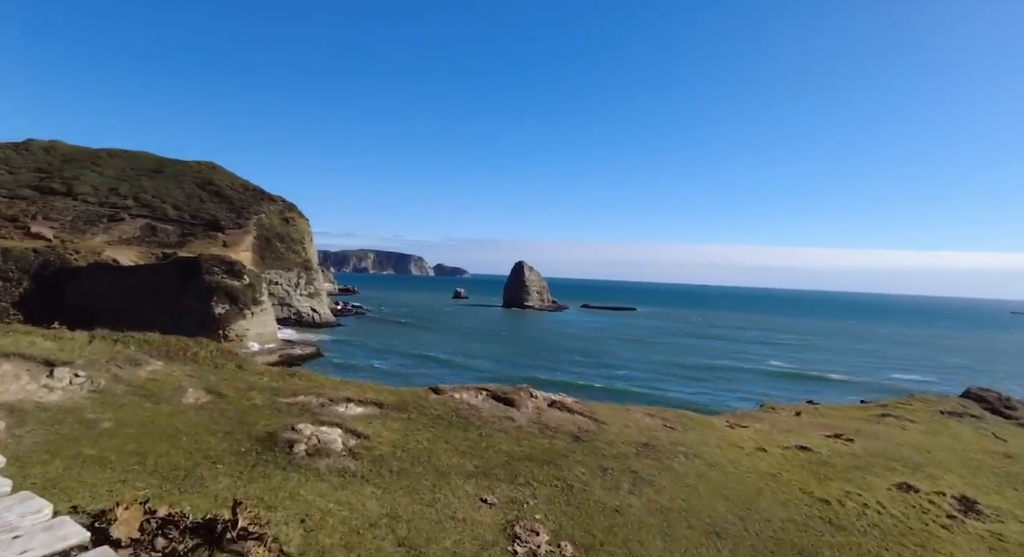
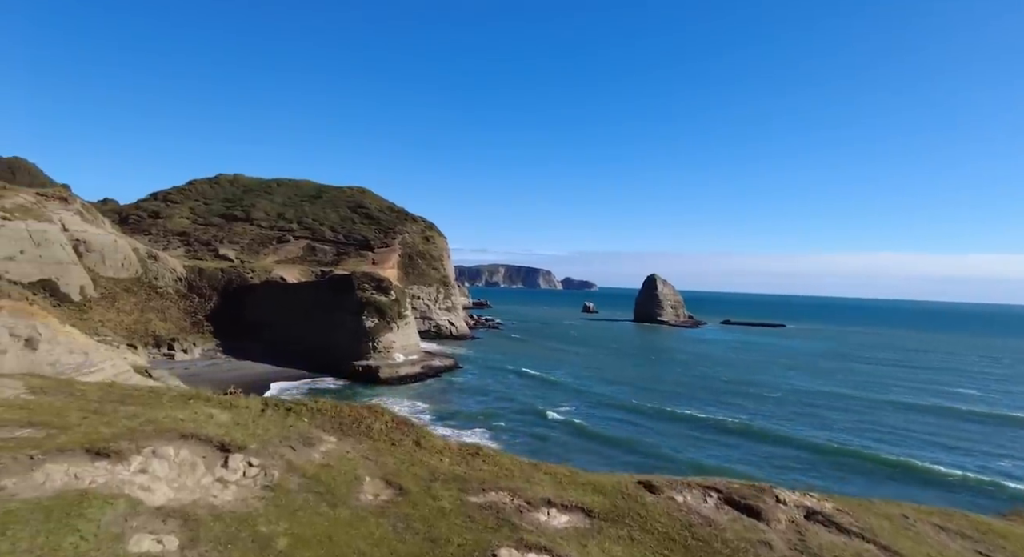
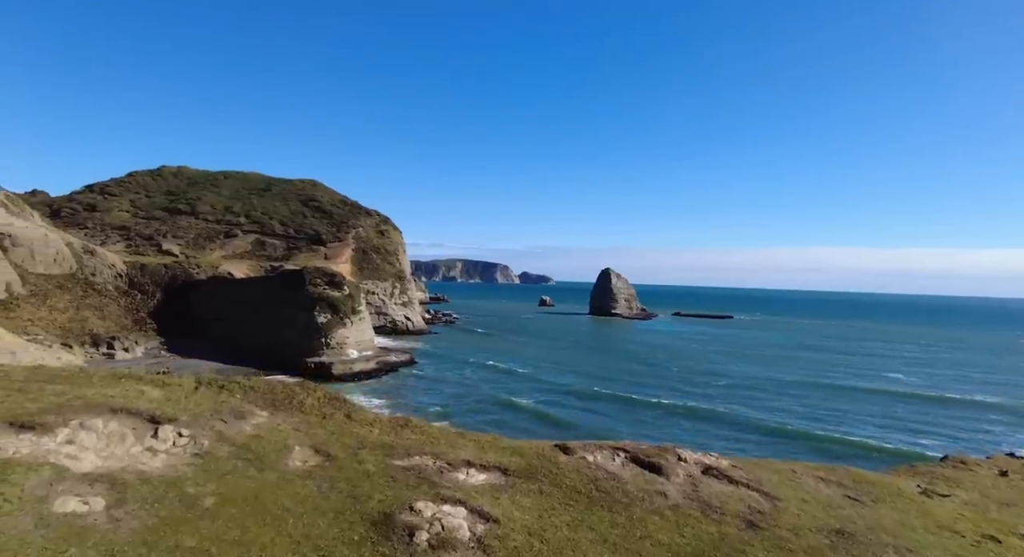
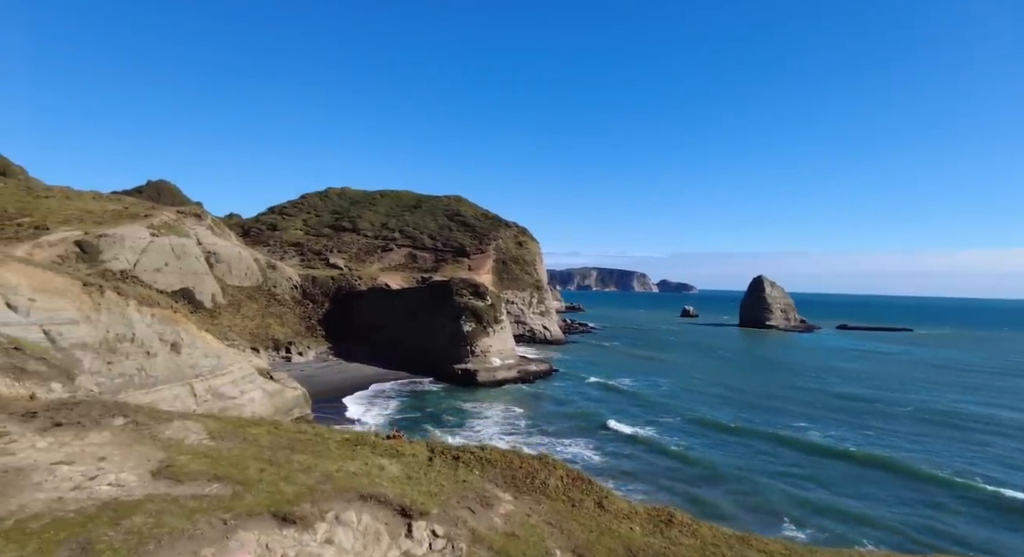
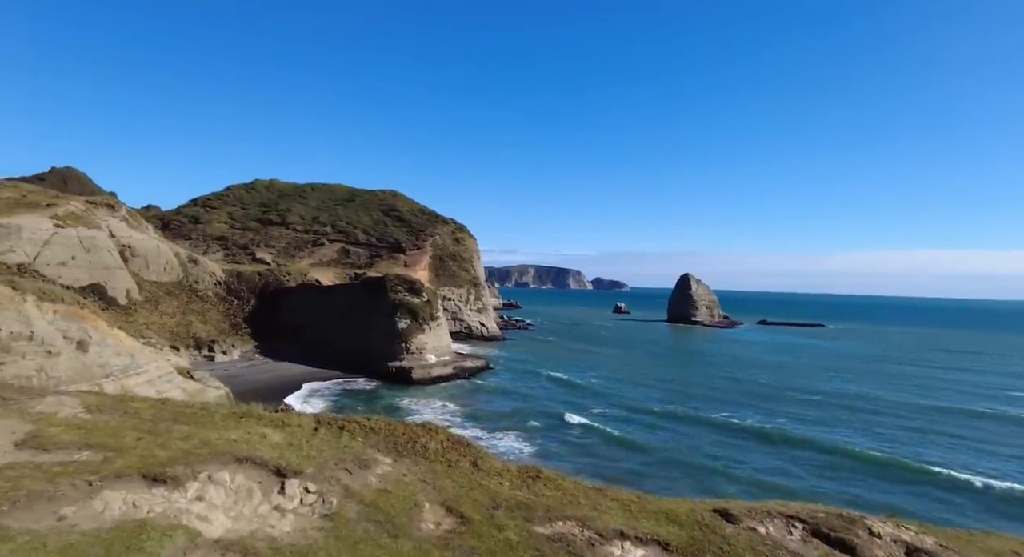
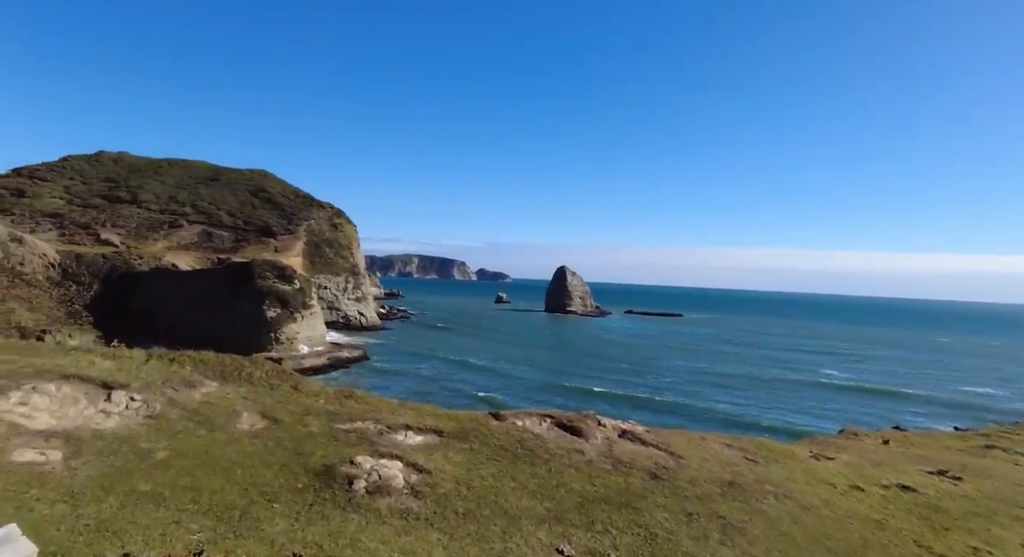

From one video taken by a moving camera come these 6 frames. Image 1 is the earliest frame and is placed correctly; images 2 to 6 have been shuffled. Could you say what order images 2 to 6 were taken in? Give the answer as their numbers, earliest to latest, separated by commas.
6, 3, 2, 5, 4
